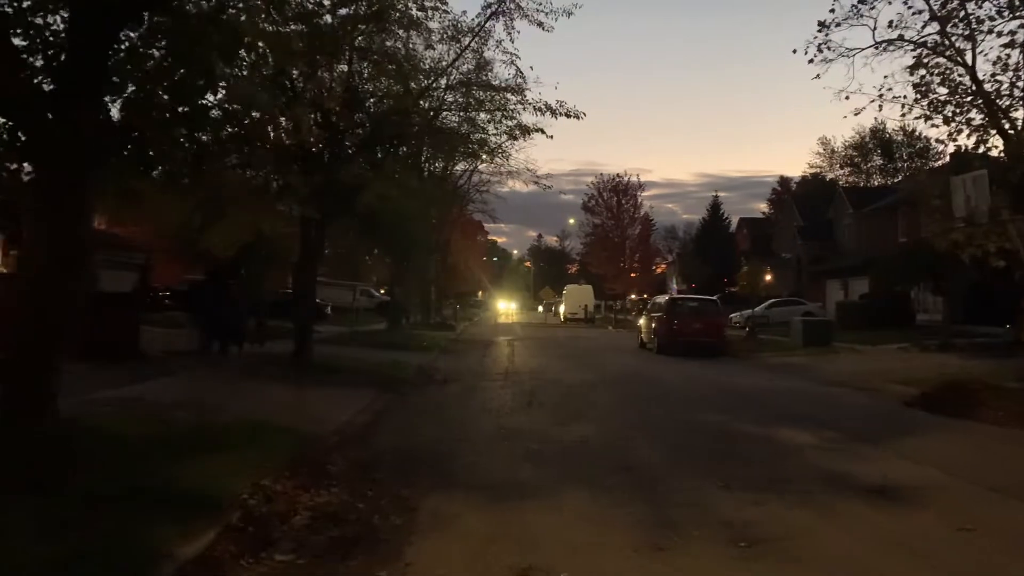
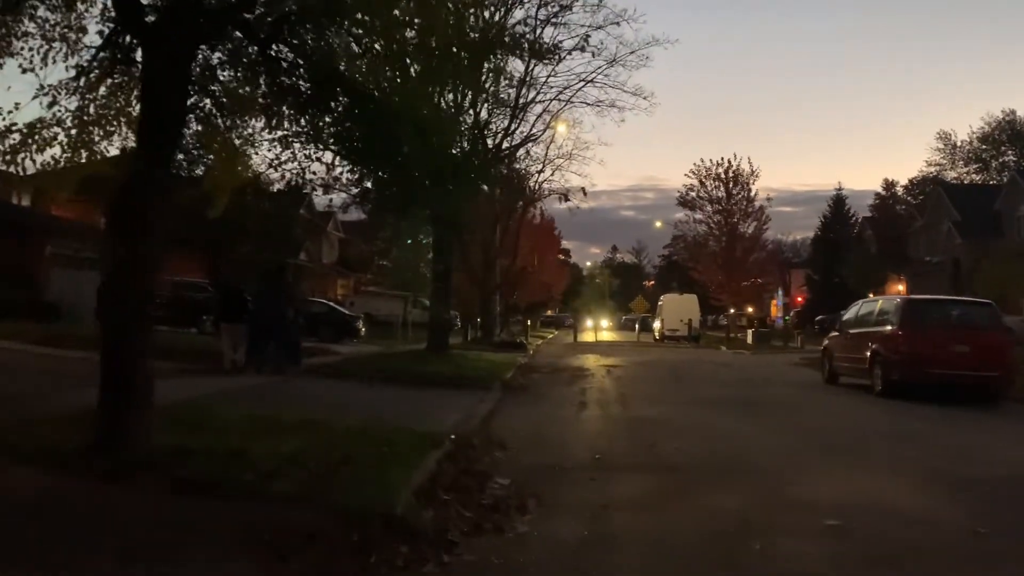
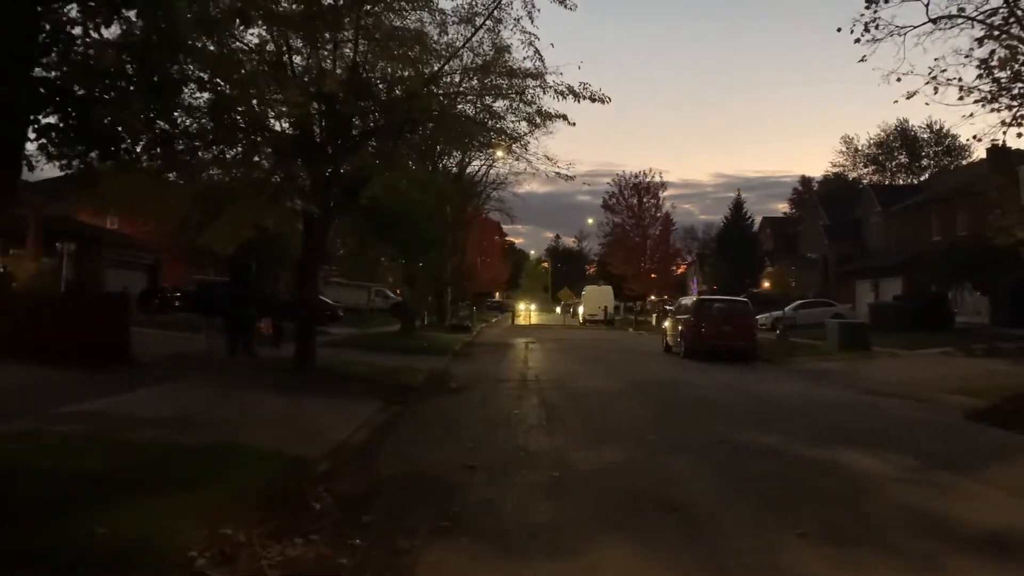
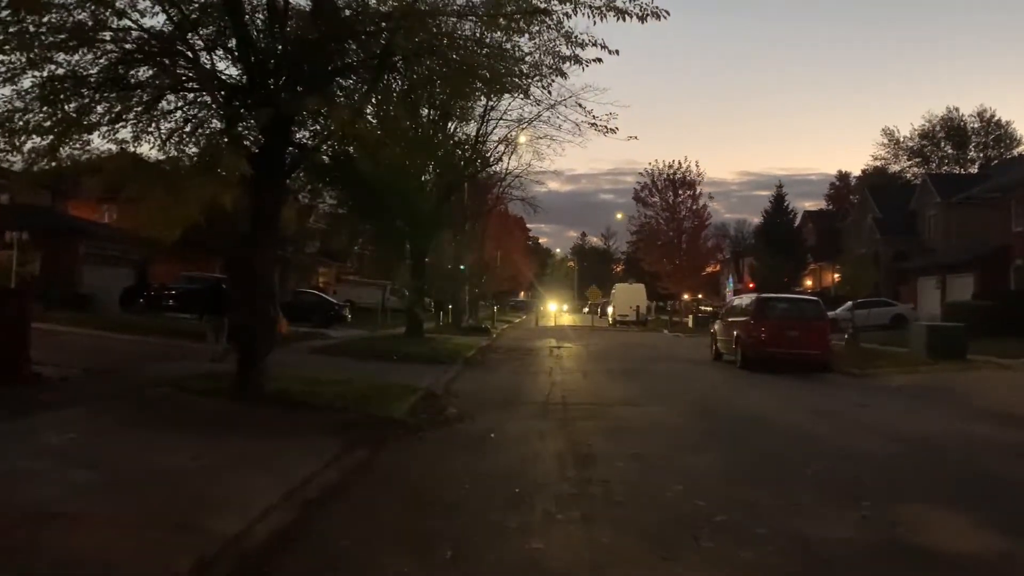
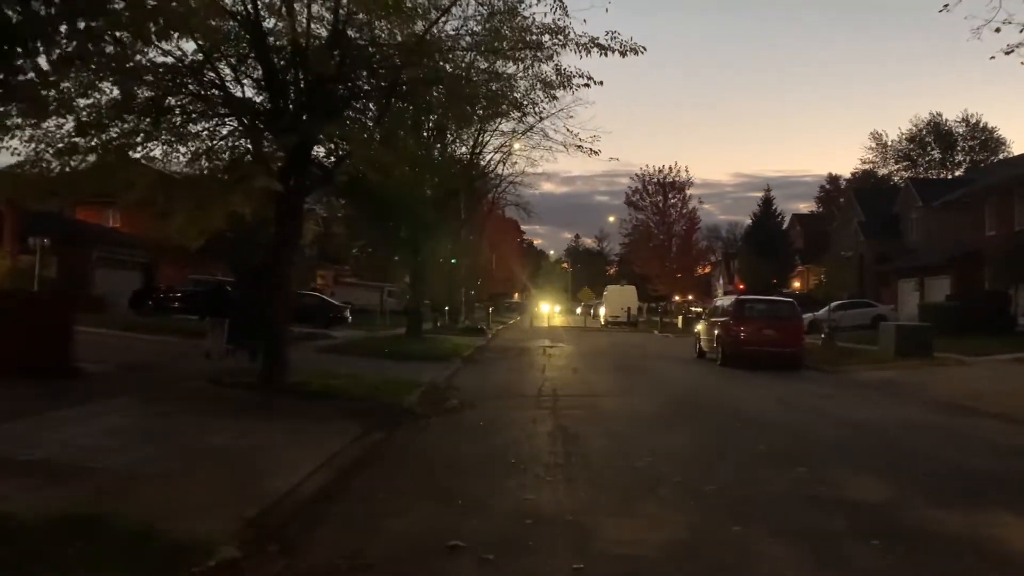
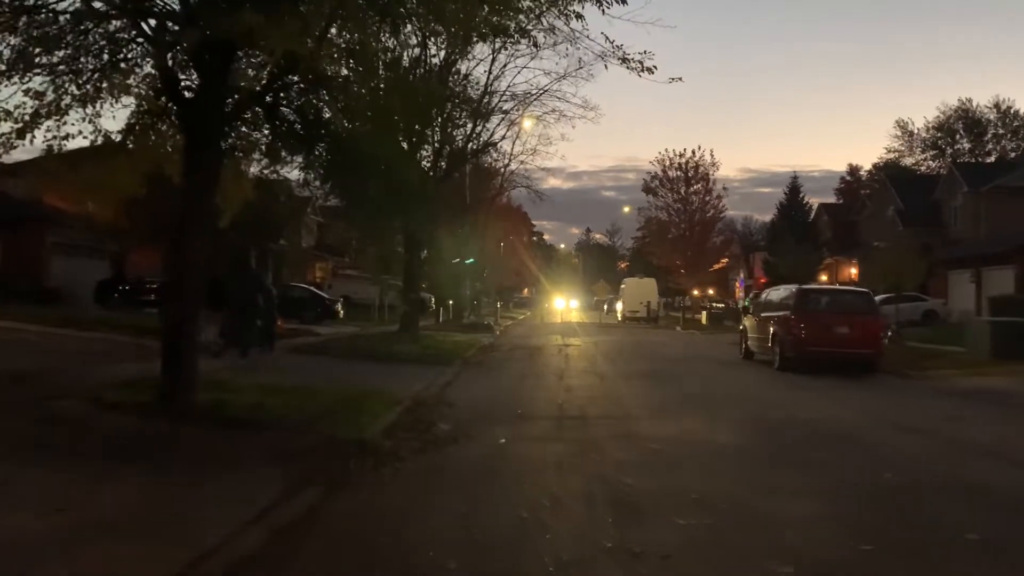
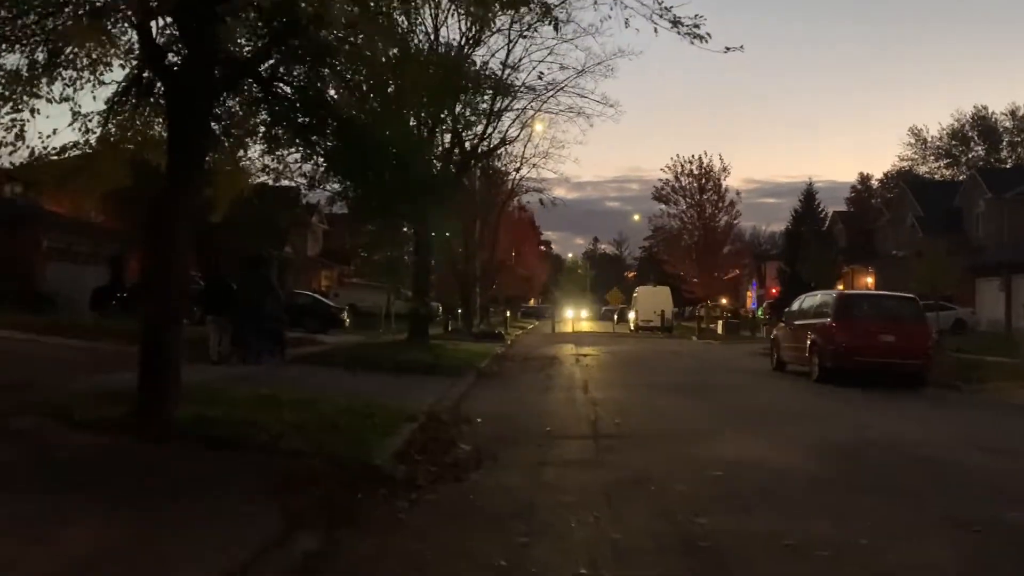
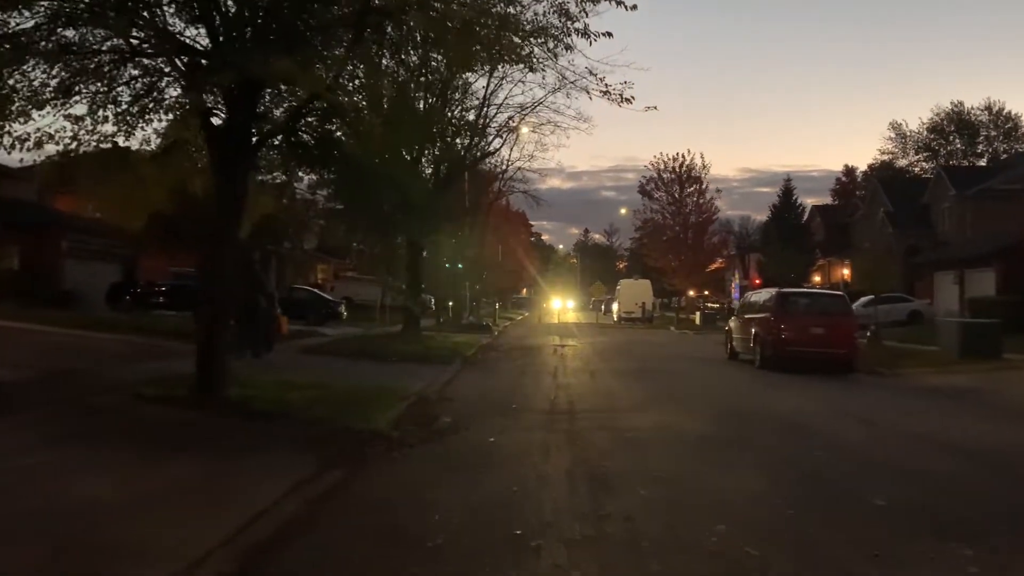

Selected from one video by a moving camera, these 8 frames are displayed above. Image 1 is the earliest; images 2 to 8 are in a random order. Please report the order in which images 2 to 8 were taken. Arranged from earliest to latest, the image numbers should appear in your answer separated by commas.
3, 5, 4, 8, 6, 7, 2
